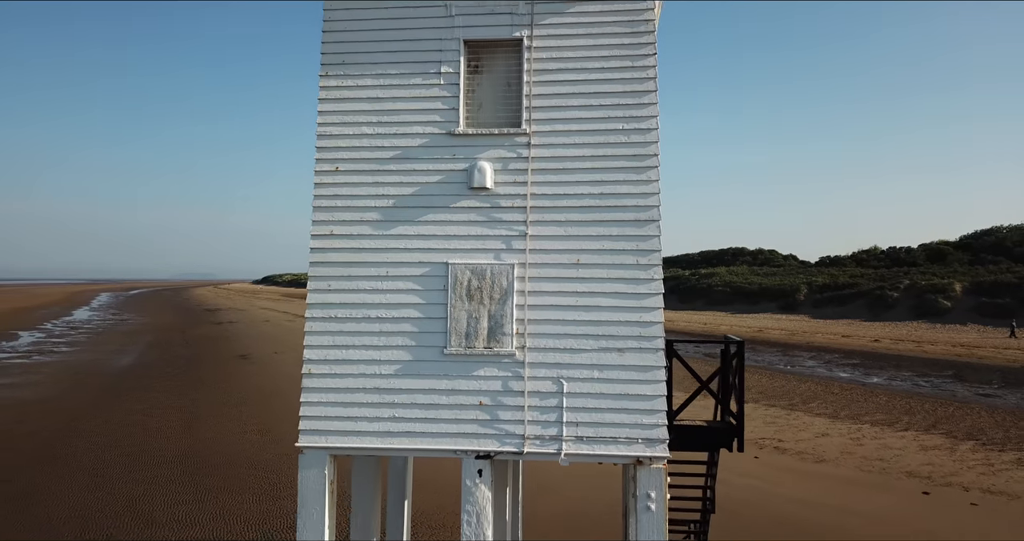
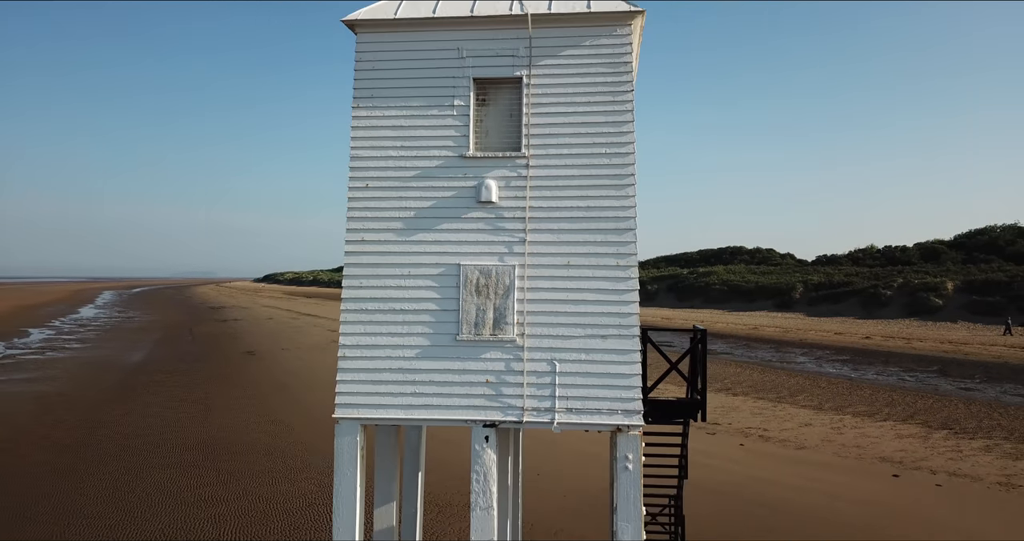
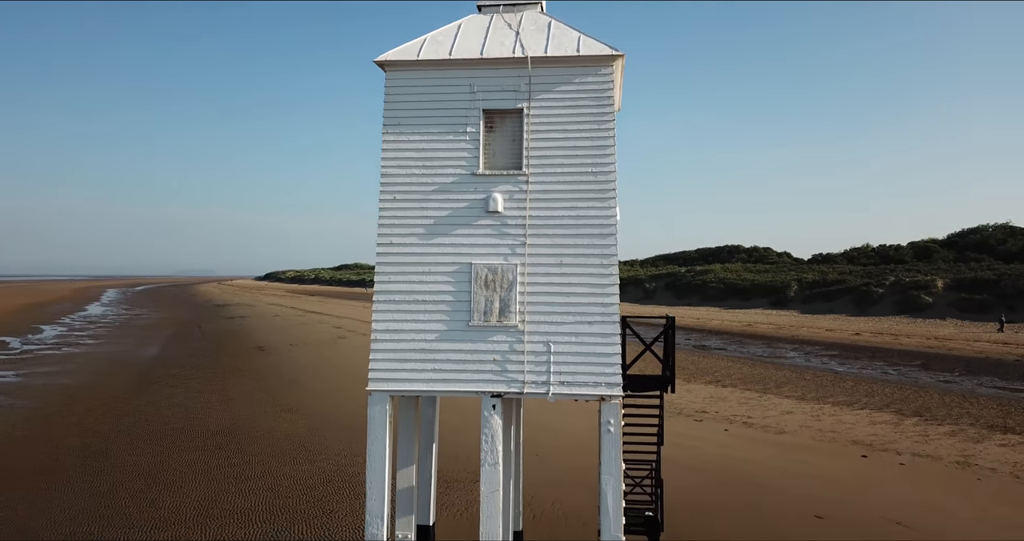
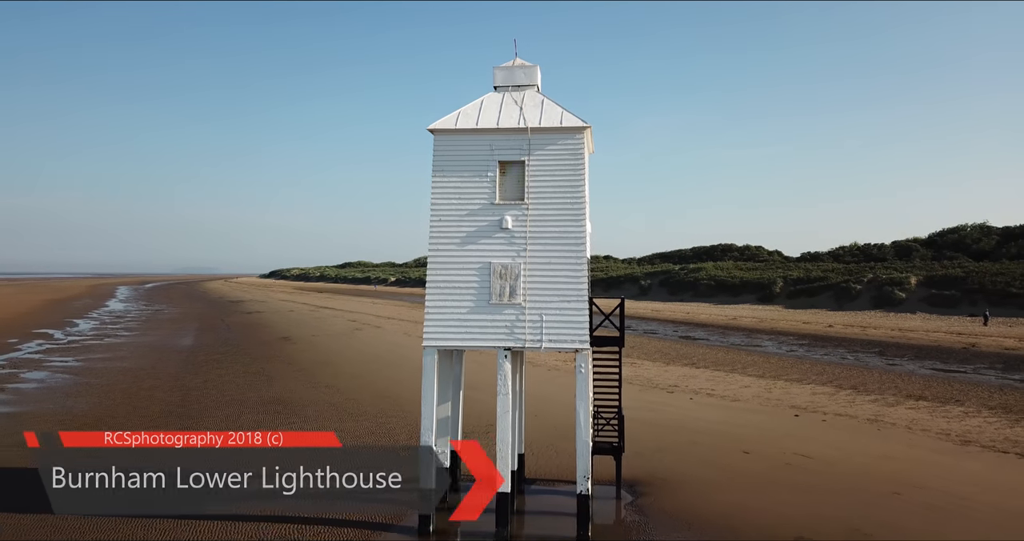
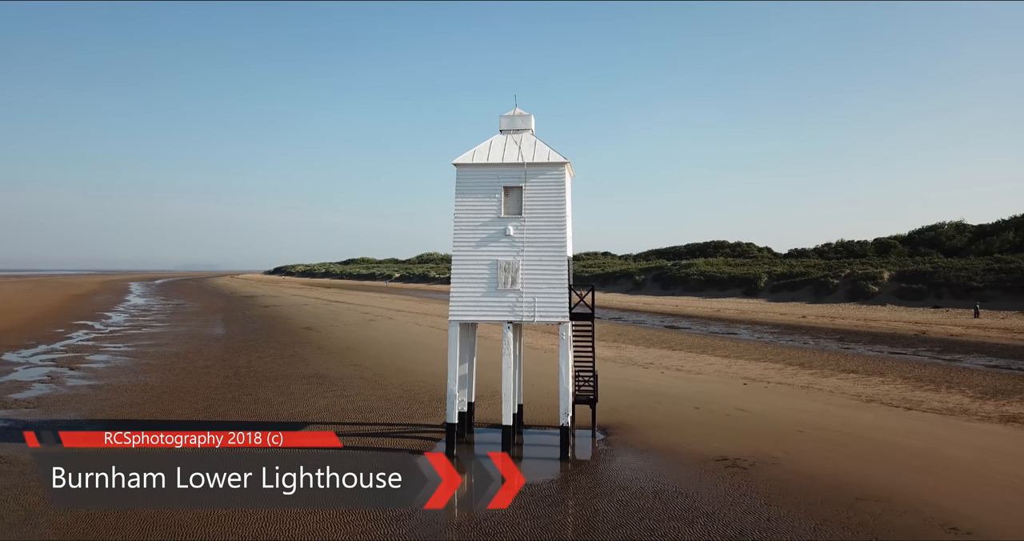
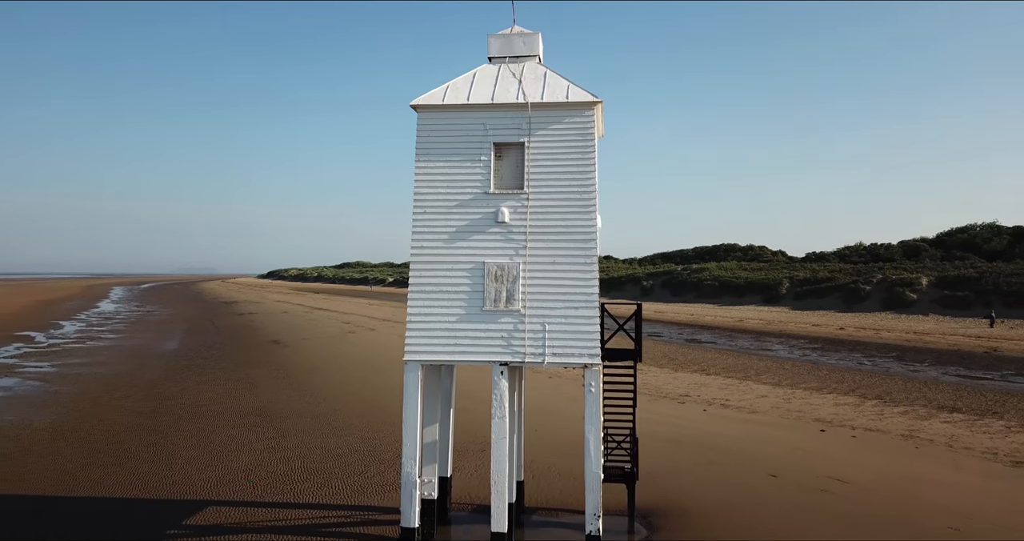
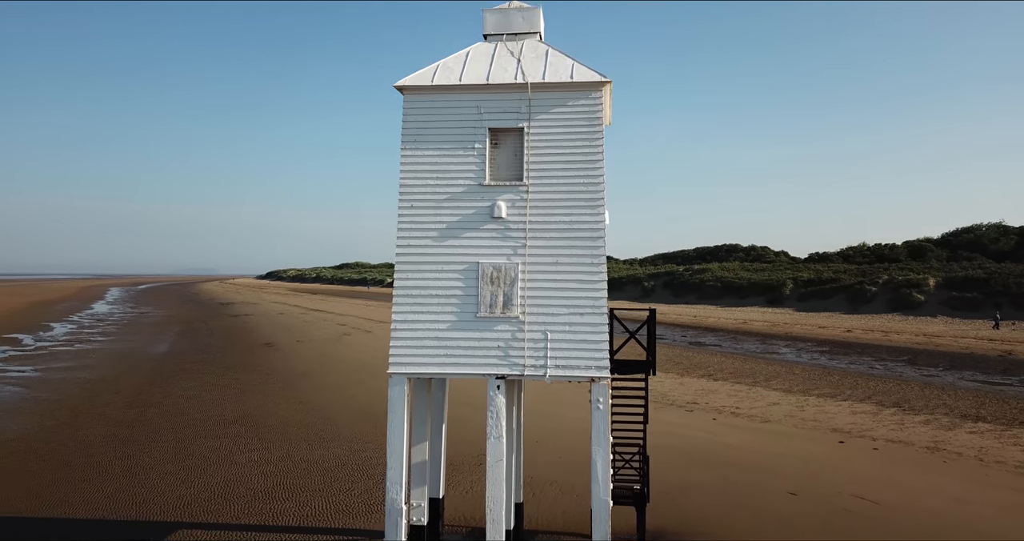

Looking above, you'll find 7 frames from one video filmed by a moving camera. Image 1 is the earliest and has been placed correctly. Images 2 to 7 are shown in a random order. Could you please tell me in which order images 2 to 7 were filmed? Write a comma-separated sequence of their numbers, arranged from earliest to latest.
2, 3, 7, 6, 4, 5
